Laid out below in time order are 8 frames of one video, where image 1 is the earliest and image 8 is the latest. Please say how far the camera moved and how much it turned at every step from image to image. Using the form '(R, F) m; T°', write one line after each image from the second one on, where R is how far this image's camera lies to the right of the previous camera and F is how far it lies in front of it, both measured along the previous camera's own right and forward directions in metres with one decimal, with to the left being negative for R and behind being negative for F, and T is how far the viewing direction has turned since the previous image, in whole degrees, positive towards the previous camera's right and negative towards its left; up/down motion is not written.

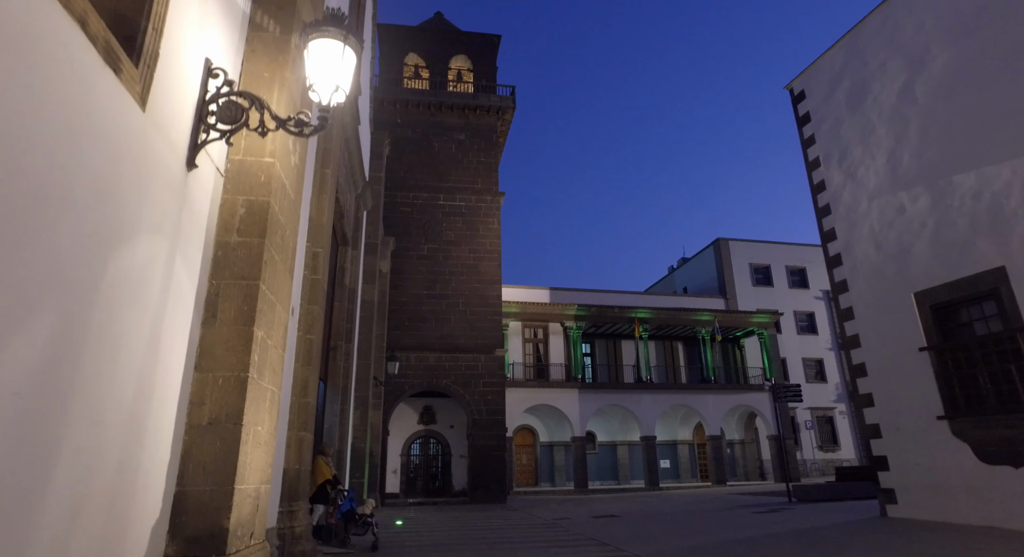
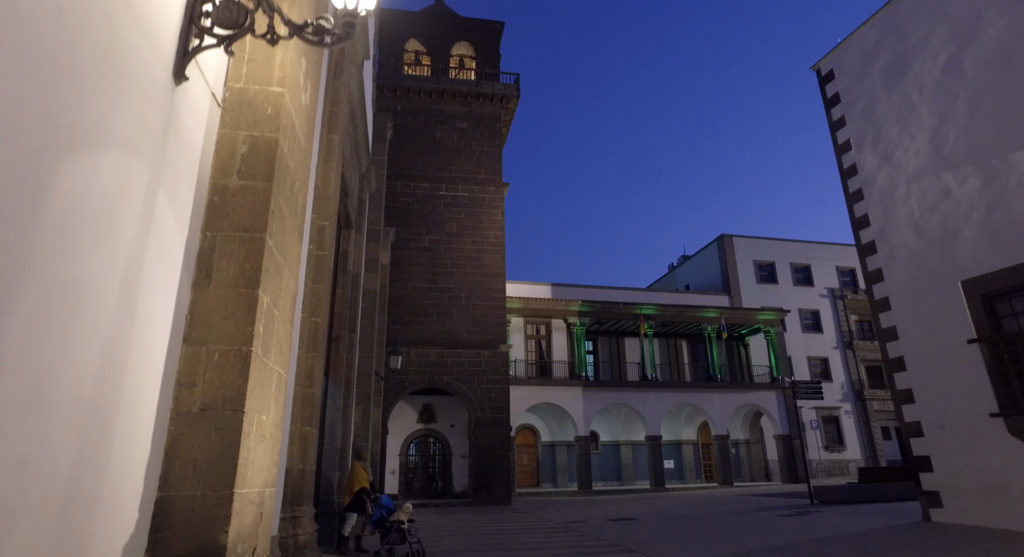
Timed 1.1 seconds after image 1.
(-0.4, +0.7) m; +1°
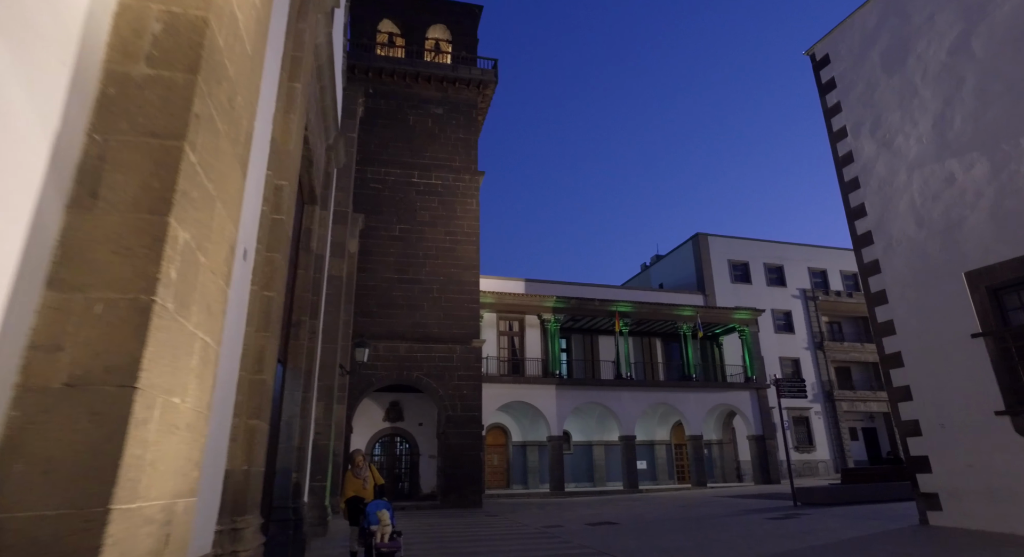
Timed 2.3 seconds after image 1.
(-0.2, +0.7) m; +3°
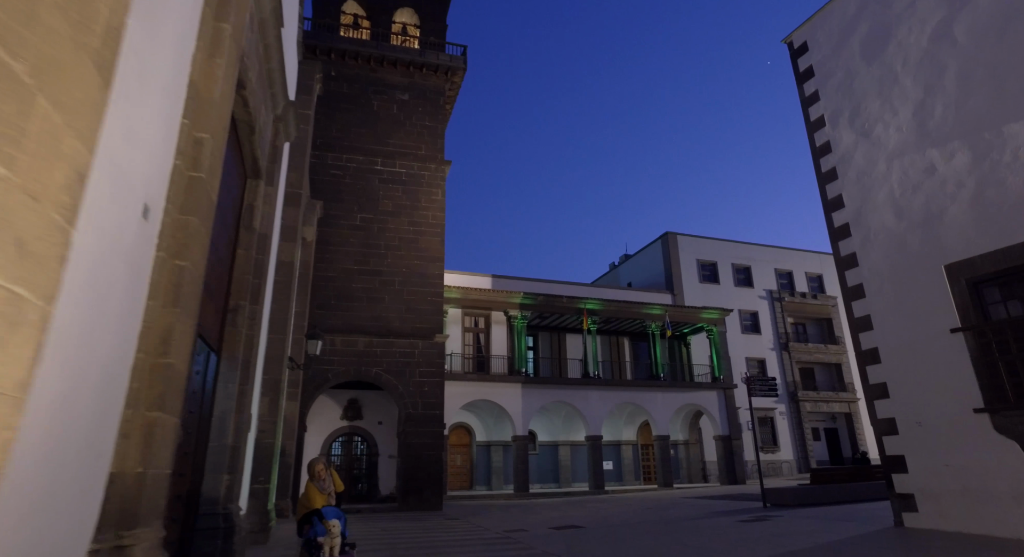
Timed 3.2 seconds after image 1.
(+0.1, +0.6) m; +3°
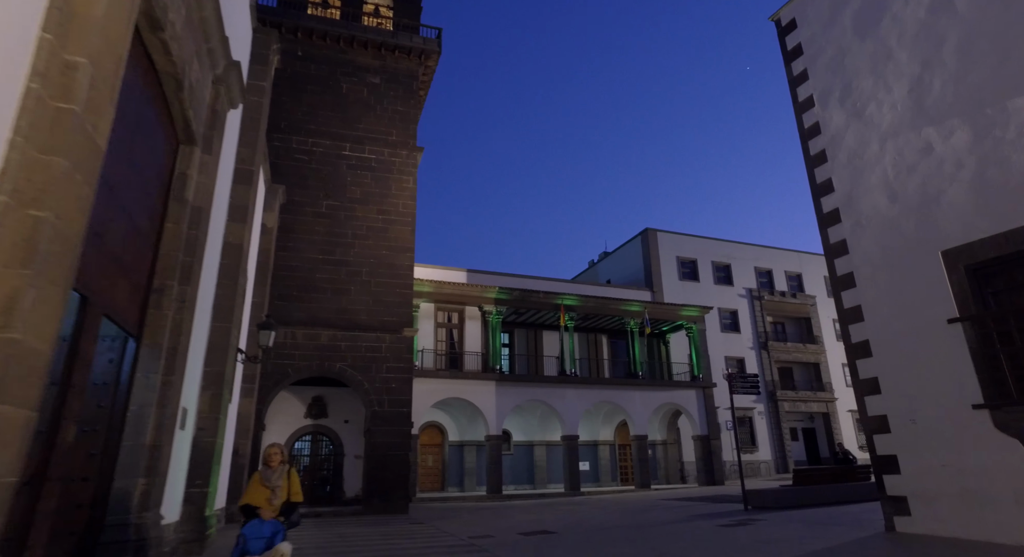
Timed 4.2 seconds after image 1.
(+0.2, +0.7) m; +2°
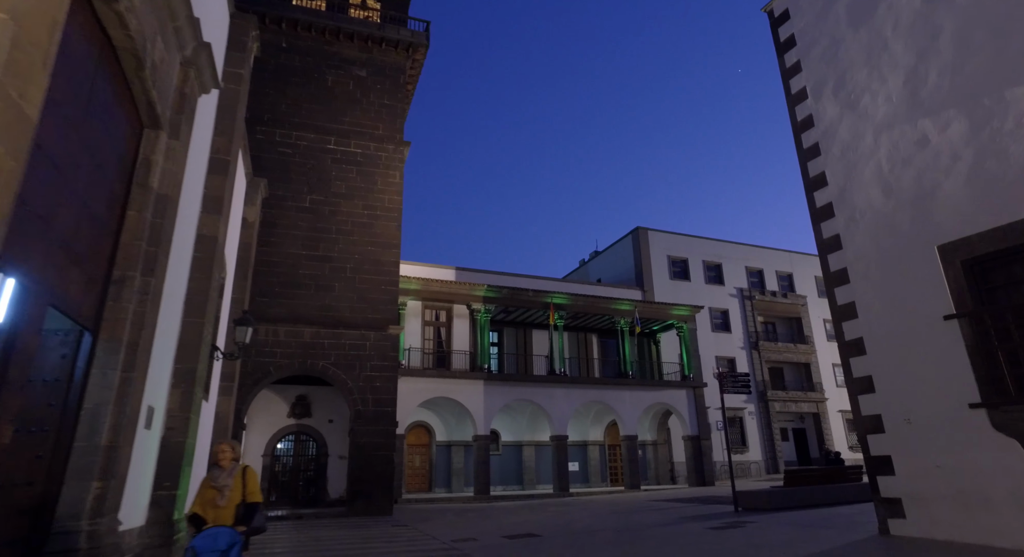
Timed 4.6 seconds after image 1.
(+0.1, +0.3) m; +1°
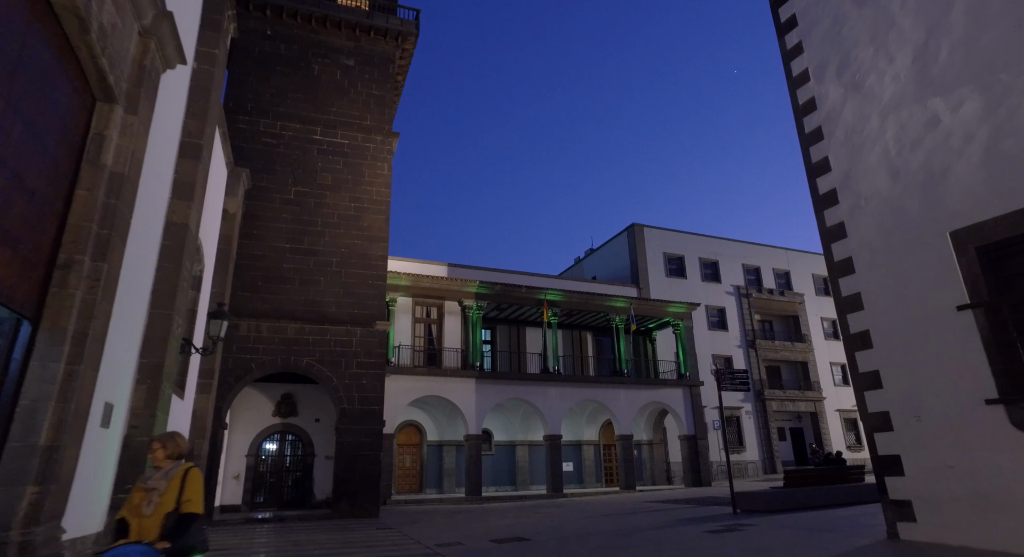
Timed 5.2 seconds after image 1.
(+0.1, +0.4) m; 0°
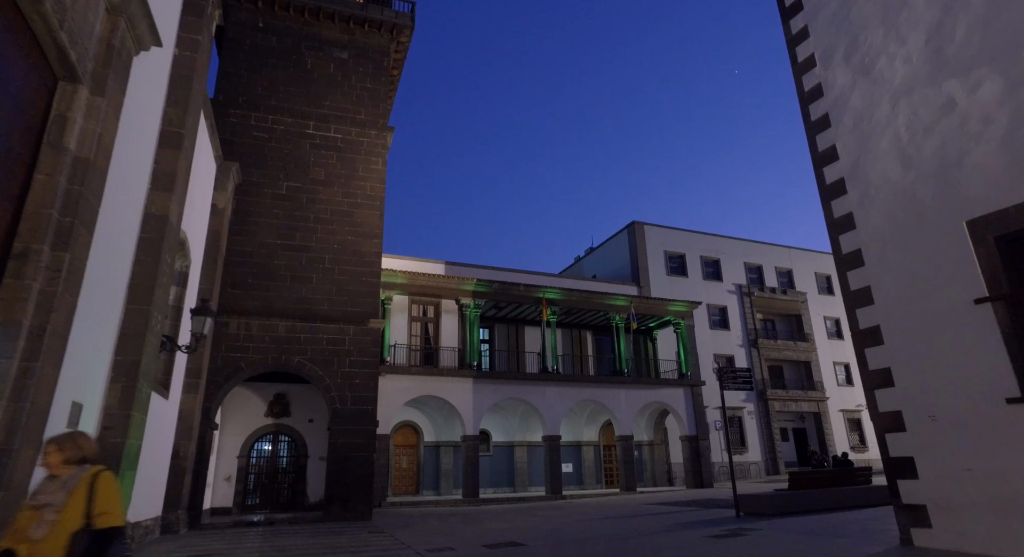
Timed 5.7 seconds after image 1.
(+0.1, +0.3) m; 0°
